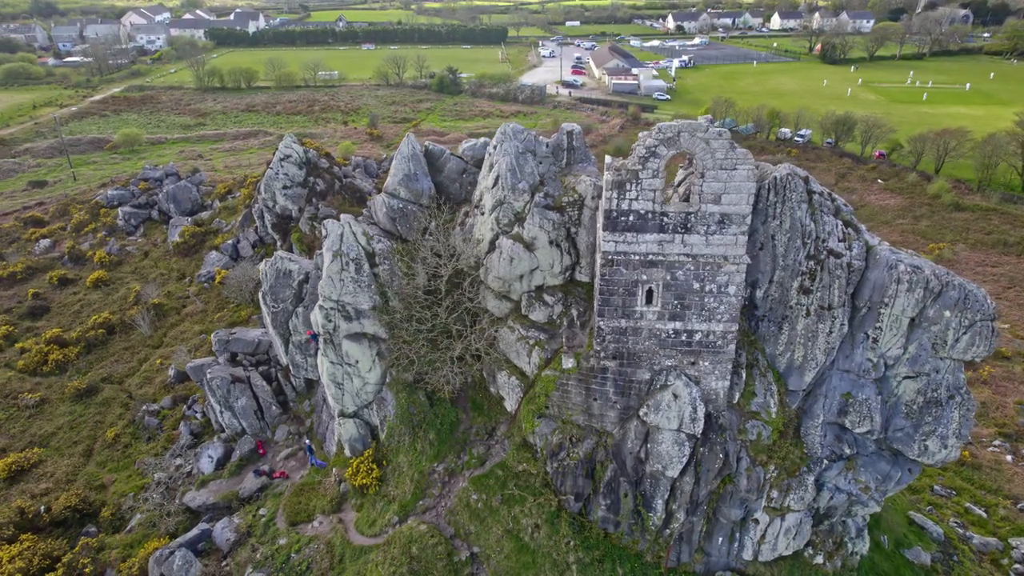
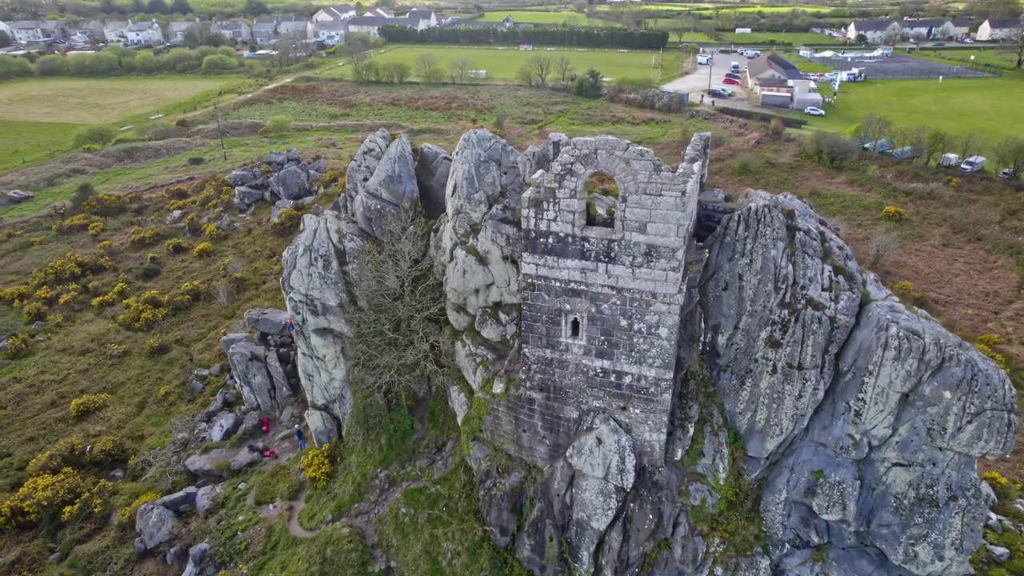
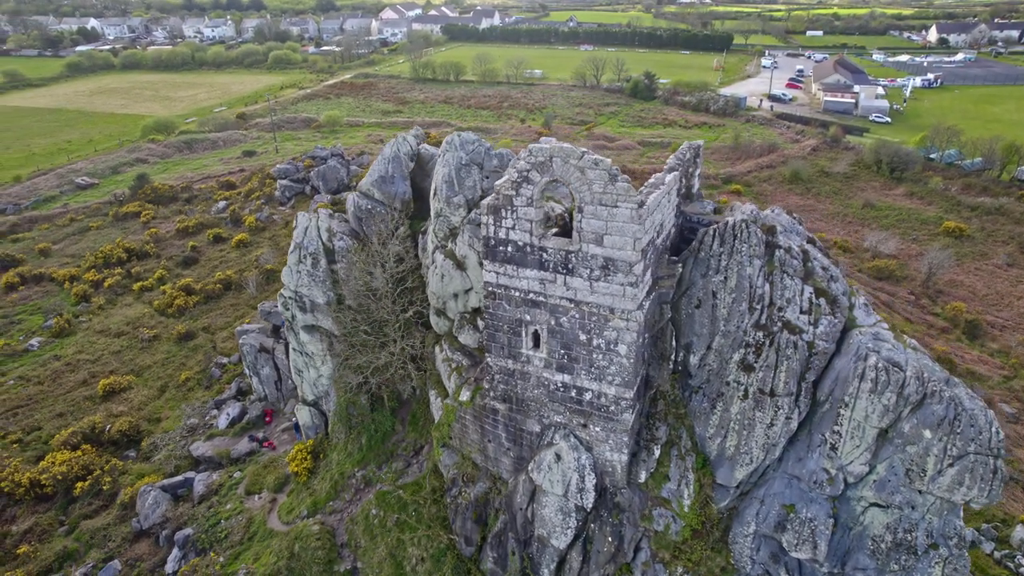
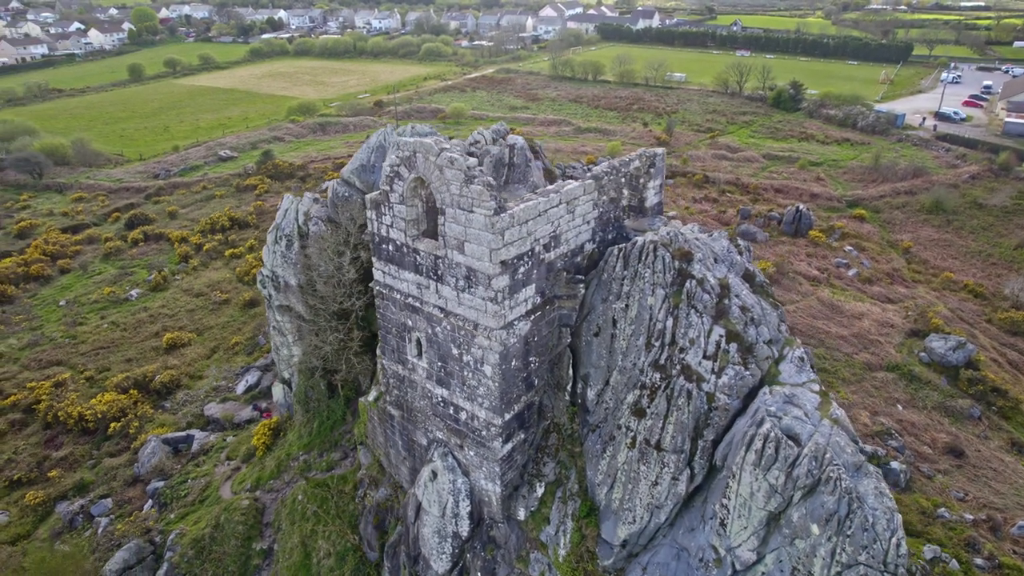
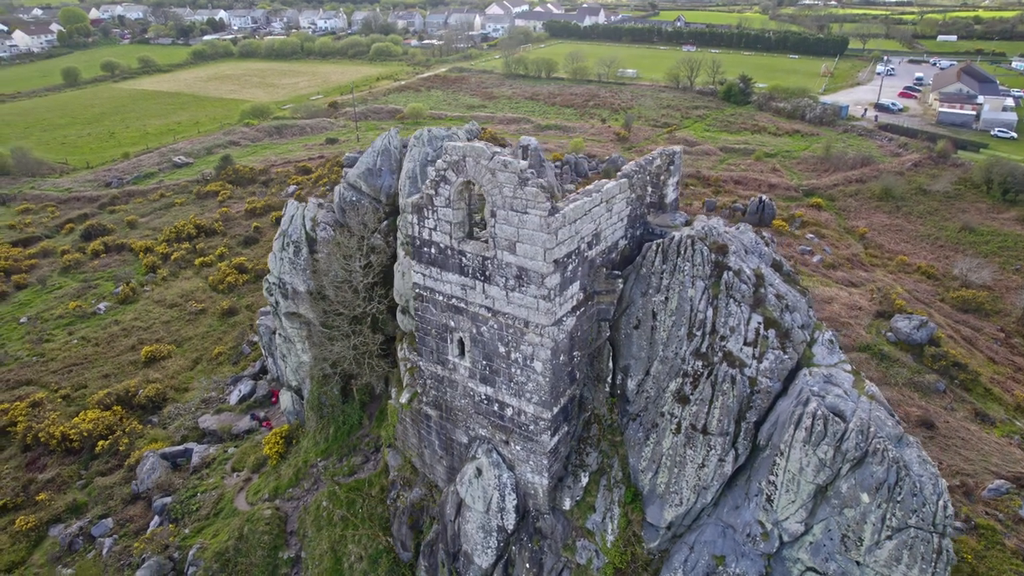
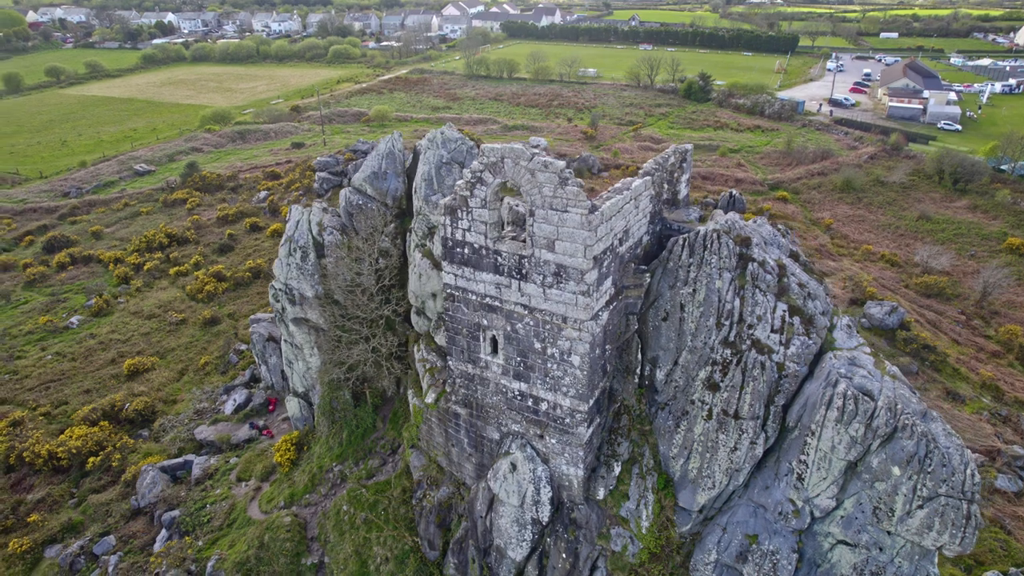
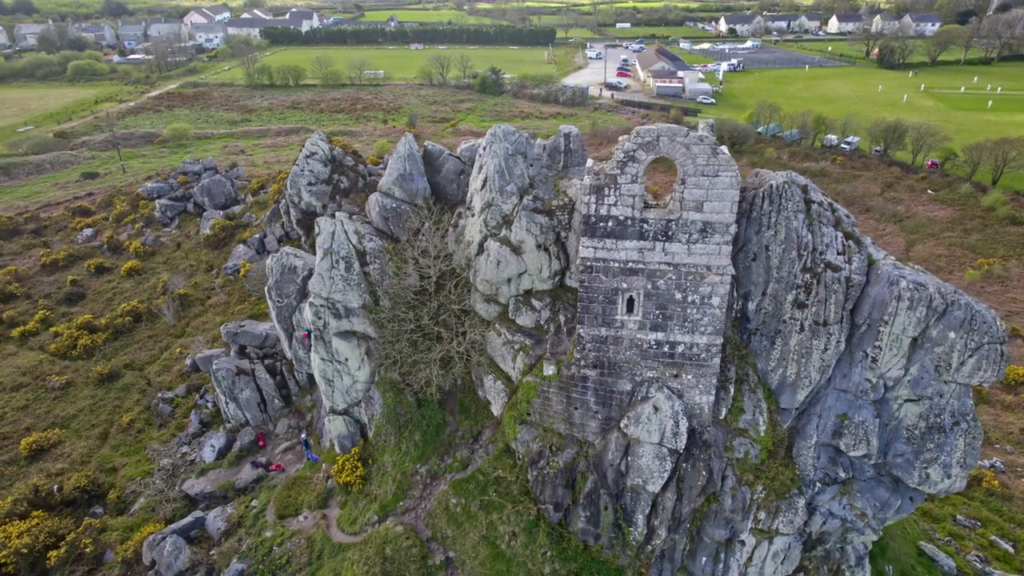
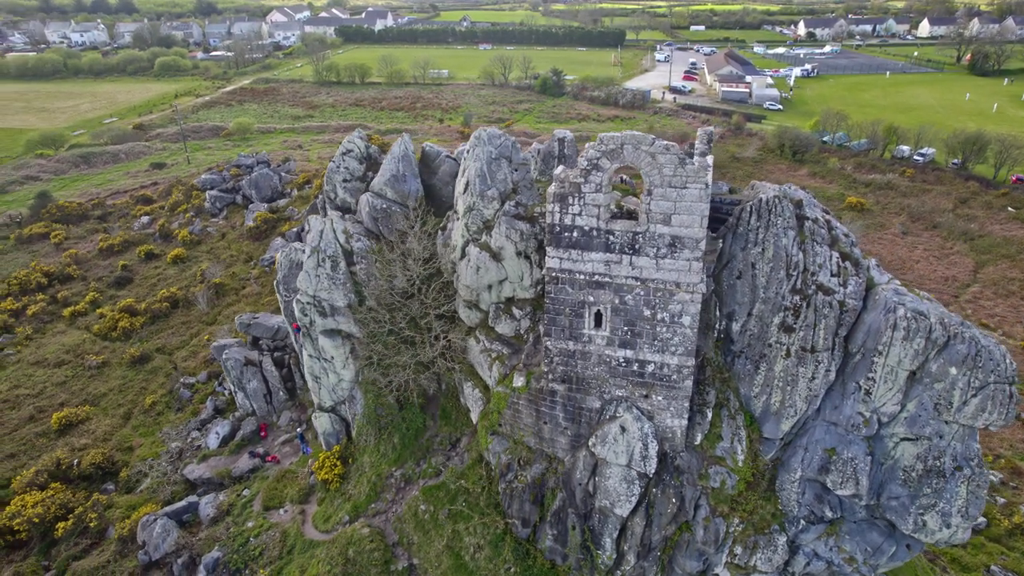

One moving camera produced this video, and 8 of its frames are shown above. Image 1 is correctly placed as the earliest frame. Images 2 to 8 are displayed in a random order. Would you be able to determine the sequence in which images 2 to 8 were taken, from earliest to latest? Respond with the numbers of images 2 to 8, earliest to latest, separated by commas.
7, 8, 2, 3, 6, 5, 4
